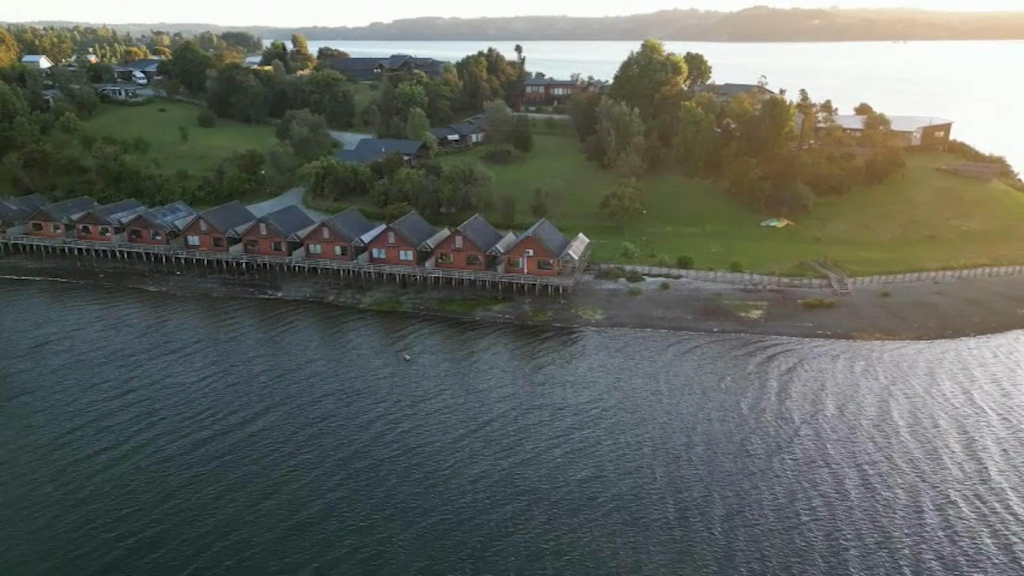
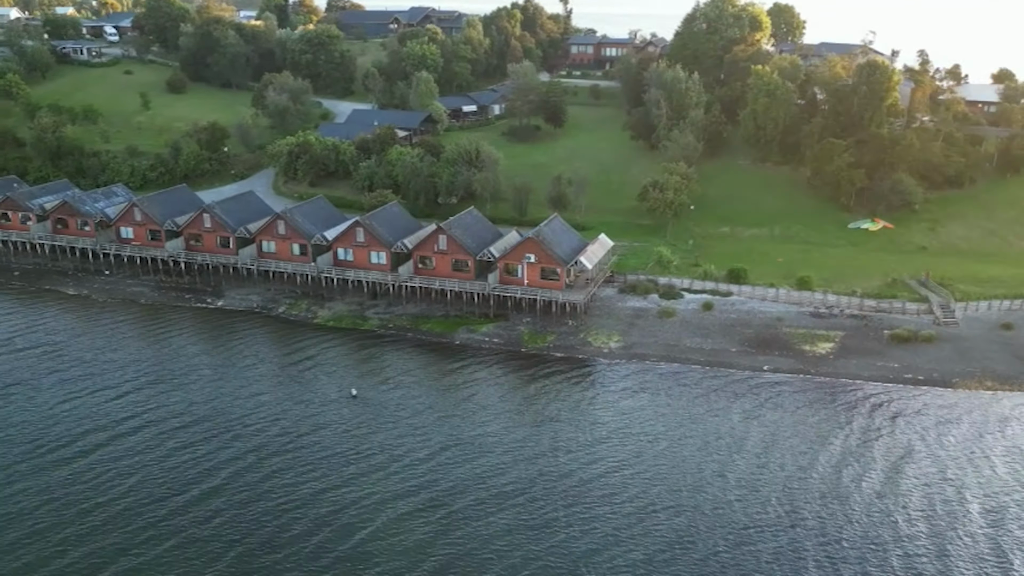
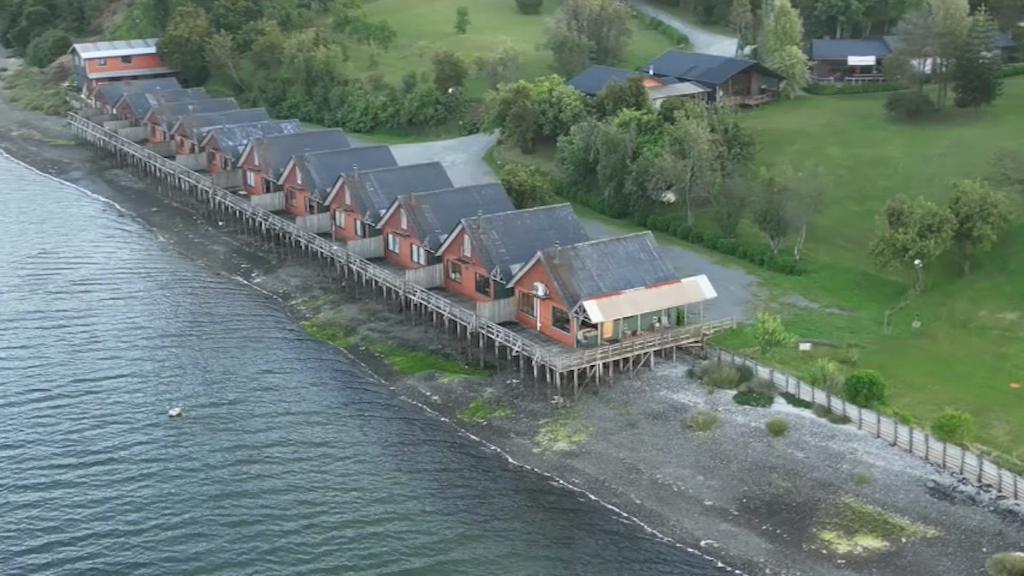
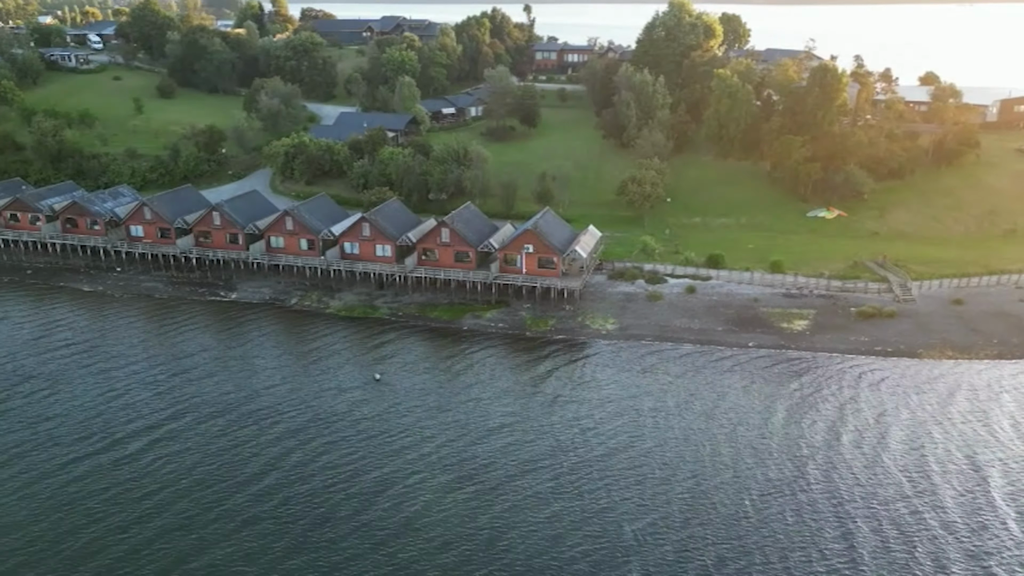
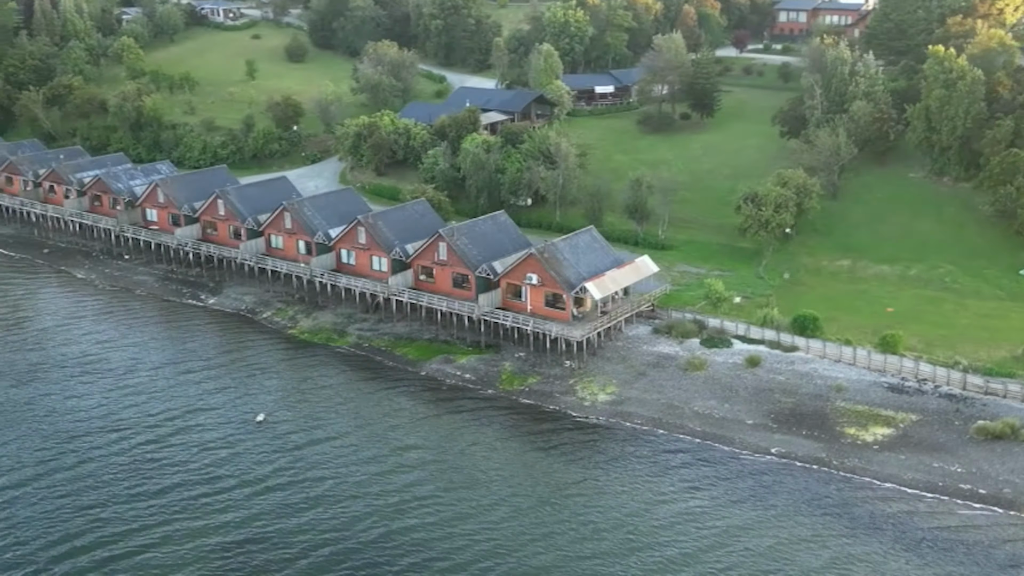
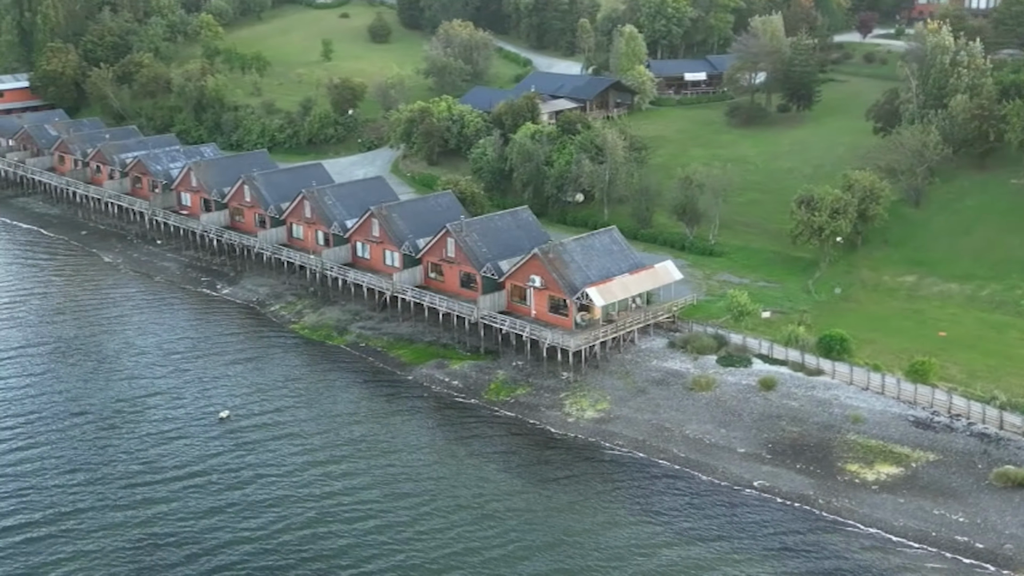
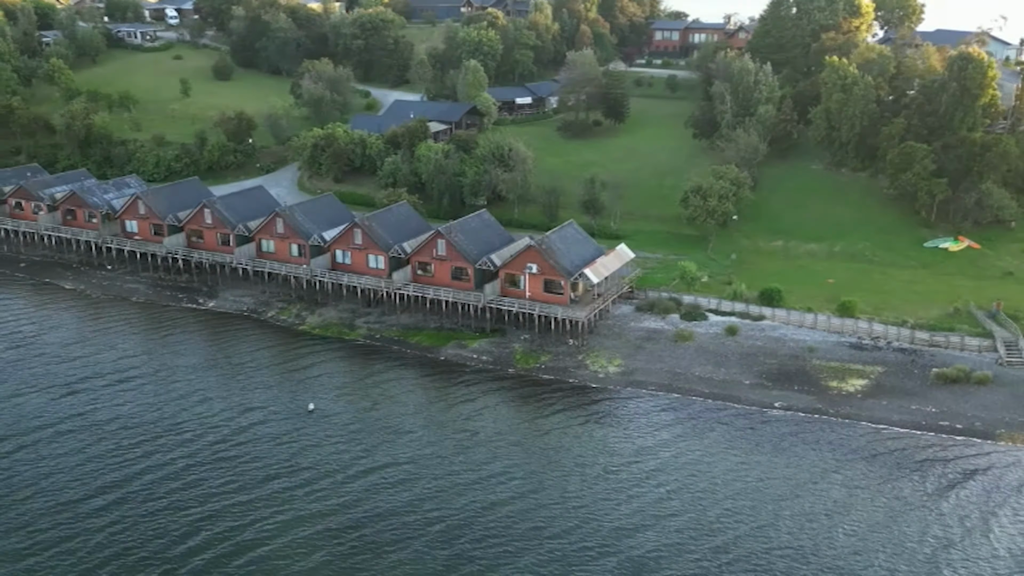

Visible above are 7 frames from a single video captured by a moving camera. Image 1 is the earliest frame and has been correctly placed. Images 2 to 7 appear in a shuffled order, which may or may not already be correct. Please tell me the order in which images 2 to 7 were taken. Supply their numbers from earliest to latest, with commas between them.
4, 2, 7, 5, 6, 3
